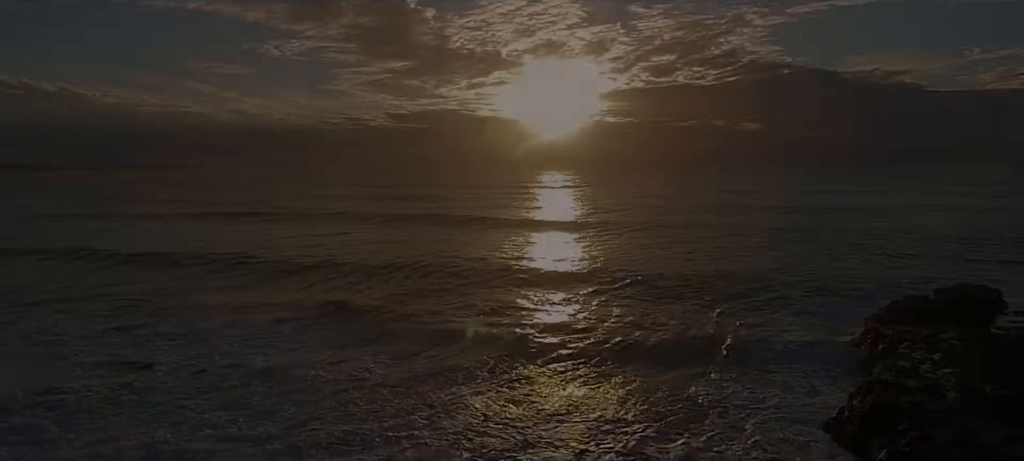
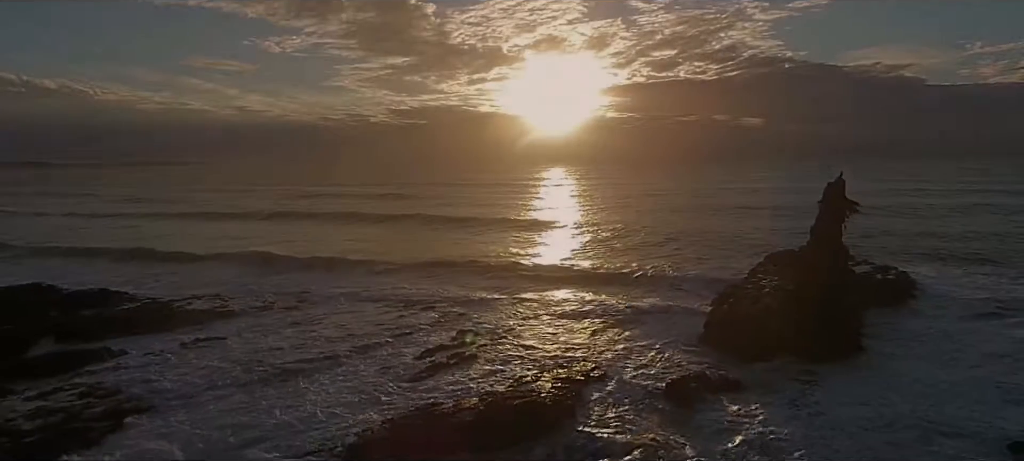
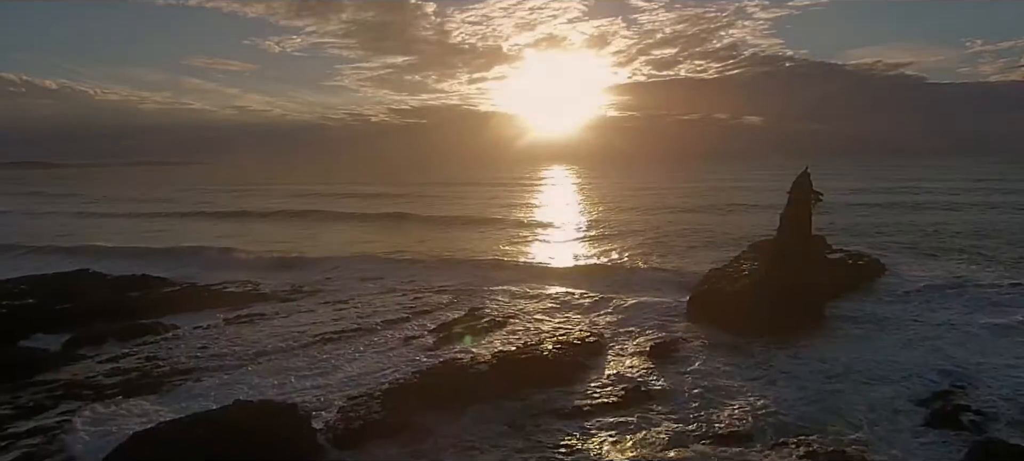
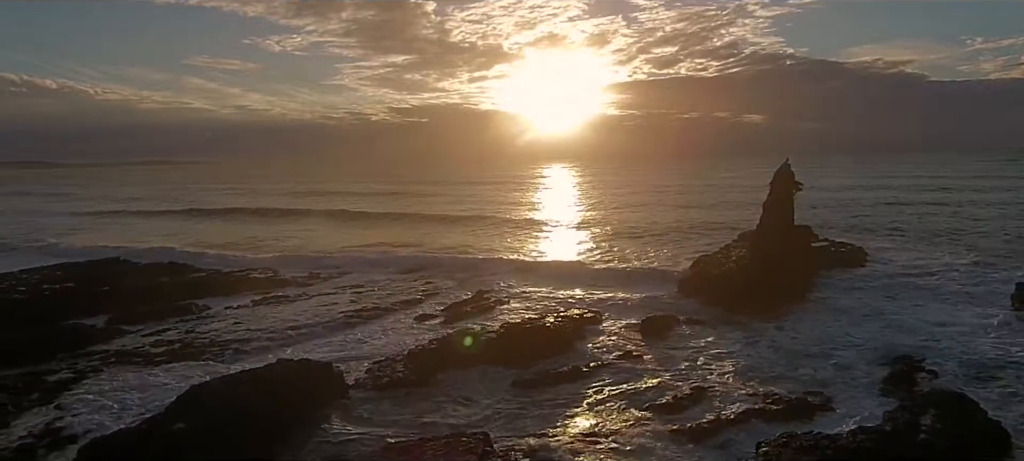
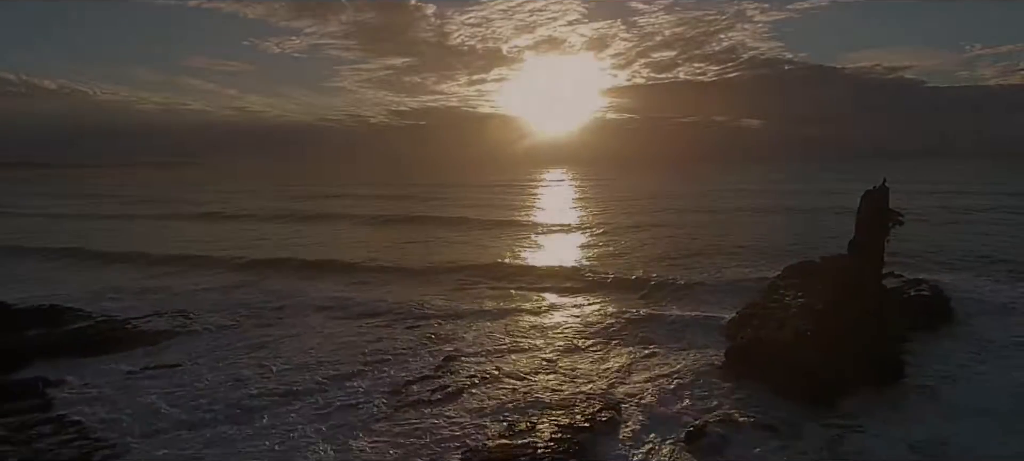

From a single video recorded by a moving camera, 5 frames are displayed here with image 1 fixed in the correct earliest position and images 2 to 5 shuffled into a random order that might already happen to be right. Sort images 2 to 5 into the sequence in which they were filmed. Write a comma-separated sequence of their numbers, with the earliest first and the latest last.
5, 2, 3, 4
